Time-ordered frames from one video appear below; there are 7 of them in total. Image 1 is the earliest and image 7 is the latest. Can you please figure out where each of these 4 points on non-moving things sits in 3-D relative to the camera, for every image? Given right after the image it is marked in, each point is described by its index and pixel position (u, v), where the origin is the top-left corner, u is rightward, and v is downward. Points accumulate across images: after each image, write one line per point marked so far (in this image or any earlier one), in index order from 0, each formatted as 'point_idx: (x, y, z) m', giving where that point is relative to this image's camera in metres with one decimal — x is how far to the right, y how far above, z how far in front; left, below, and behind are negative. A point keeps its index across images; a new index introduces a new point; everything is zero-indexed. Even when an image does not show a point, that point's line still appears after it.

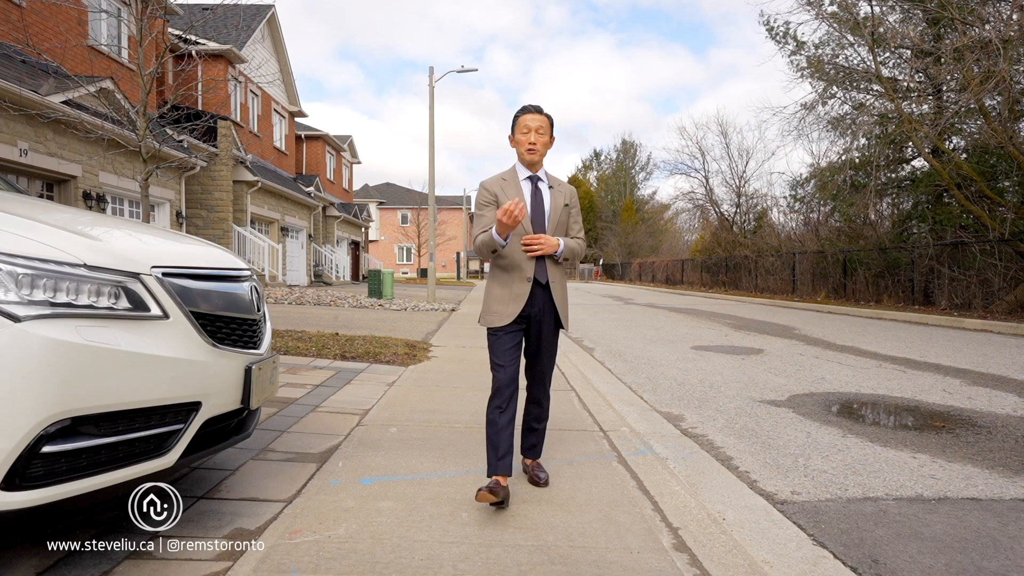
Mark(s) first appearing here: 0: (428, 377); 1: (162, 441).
0: (-0.8, -0.9, +6.0) m
1: (-1.2, -0.5, +2.1) m
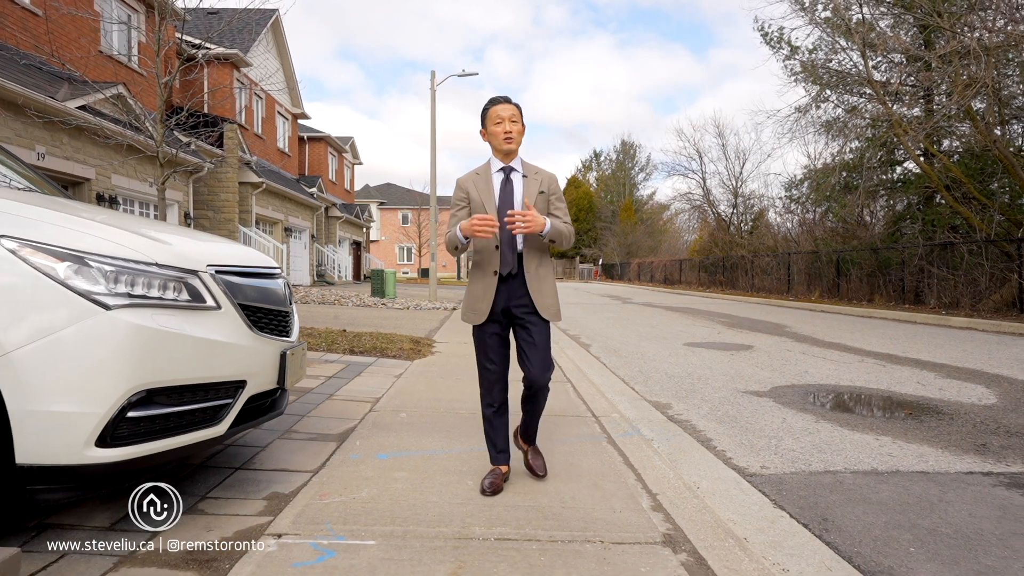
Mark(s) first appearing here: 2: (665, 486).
0: (-0.8, -0.9, +6.4) m
1: (-1.2, -0.5, +2.5) m
2: (+0.8, -1.0, +3.1) m
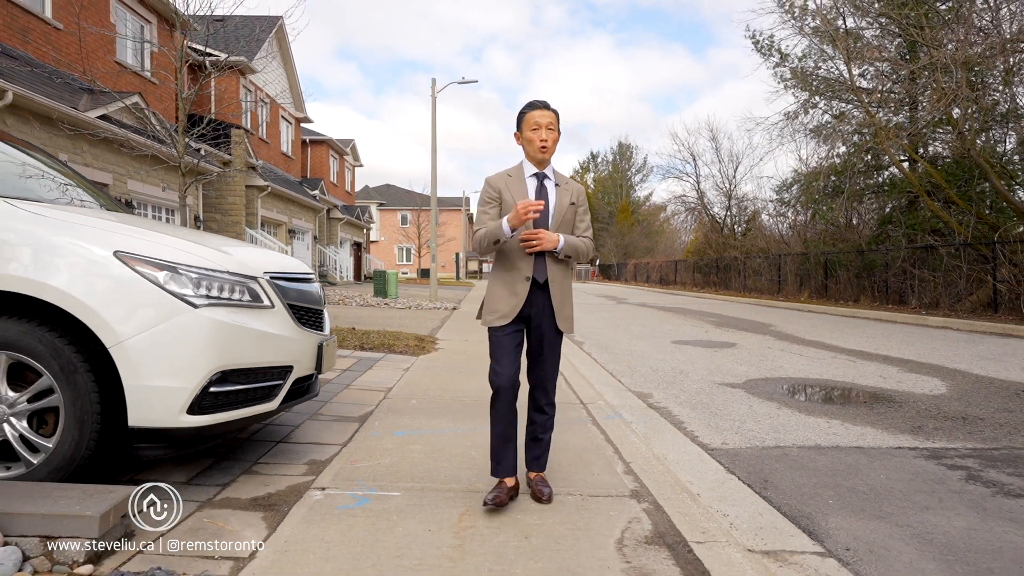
0: (-0.9, -0.9, +7.0) m
1: (-1.2, -0.5, +3.1) m
2: (+0.8, -1.0, +3.7) m
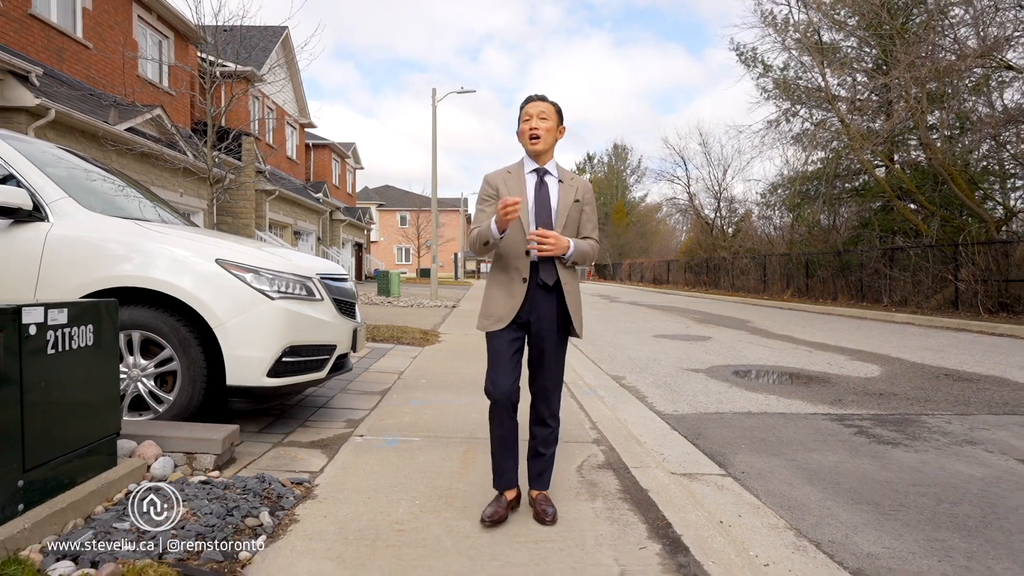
0: (-0.9, -0.9, +8.0) m
1: (-1.3, -0.5, +4.1) m
2: (+0.7, -1.0, +4.7) m
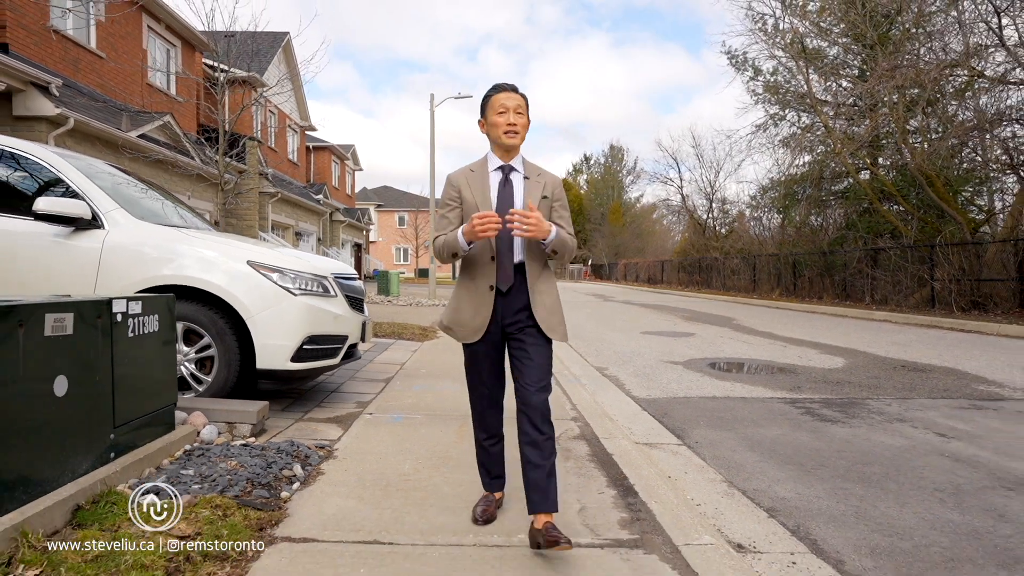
0: (-1.0, -0.8, +8.6) m
1: (-1.4, -0.5, +4.7) m
2: (+0.6, -1.0, +5.4) m
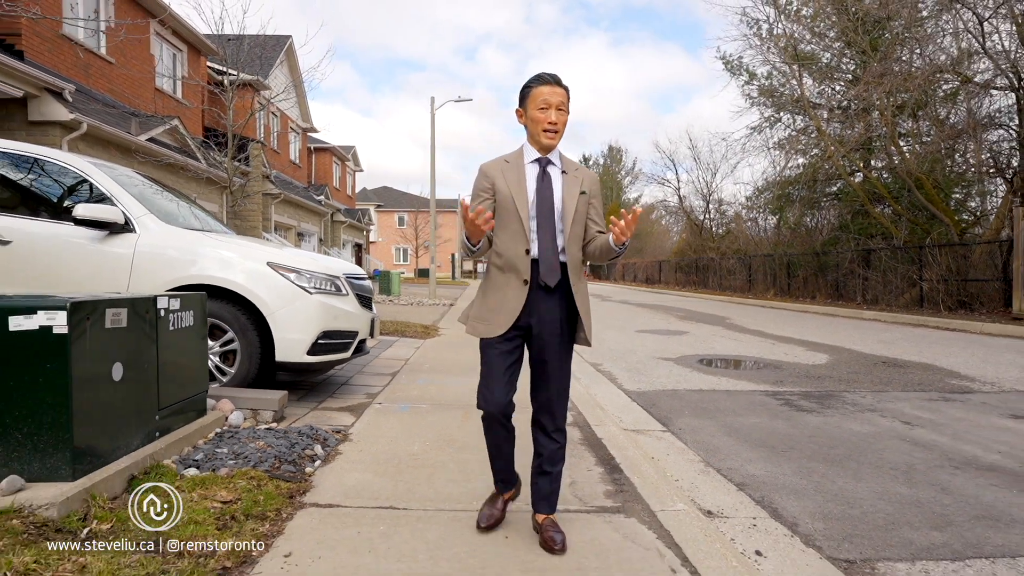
0: (-1.0, -0.8, +9.0) m
1: (-1.4, -0.5, +5.1) m
2: (+0.6, -1.0, +5.7) m
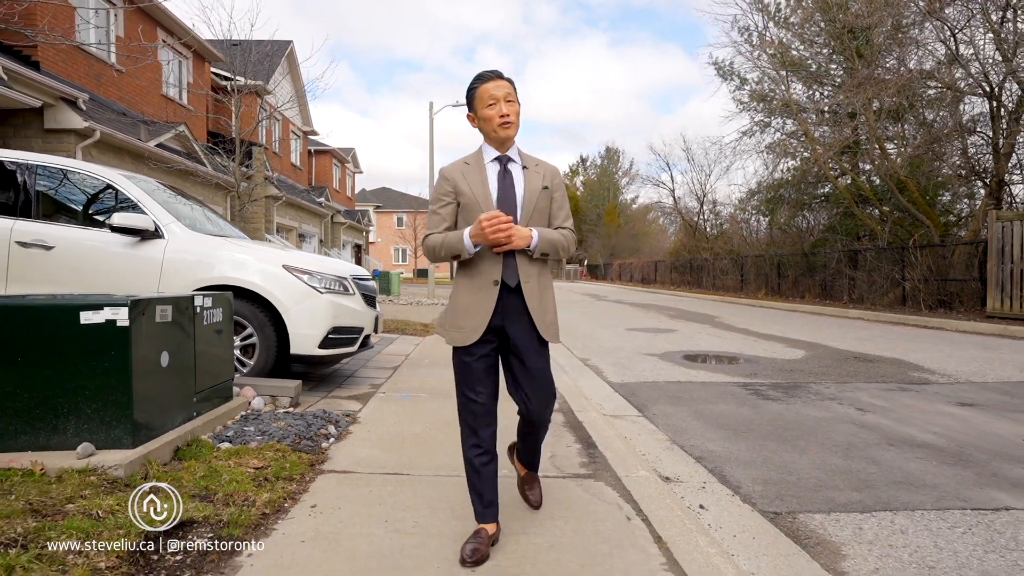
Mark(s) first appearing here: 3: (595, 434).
0: (-1.1, -0.8, +9.5) m
1: (-1.5, -0.5, +5.6) m
2: (+0.5, -1.0, +6.3) m
3: (+0.6, -1.0, +4.4) m
